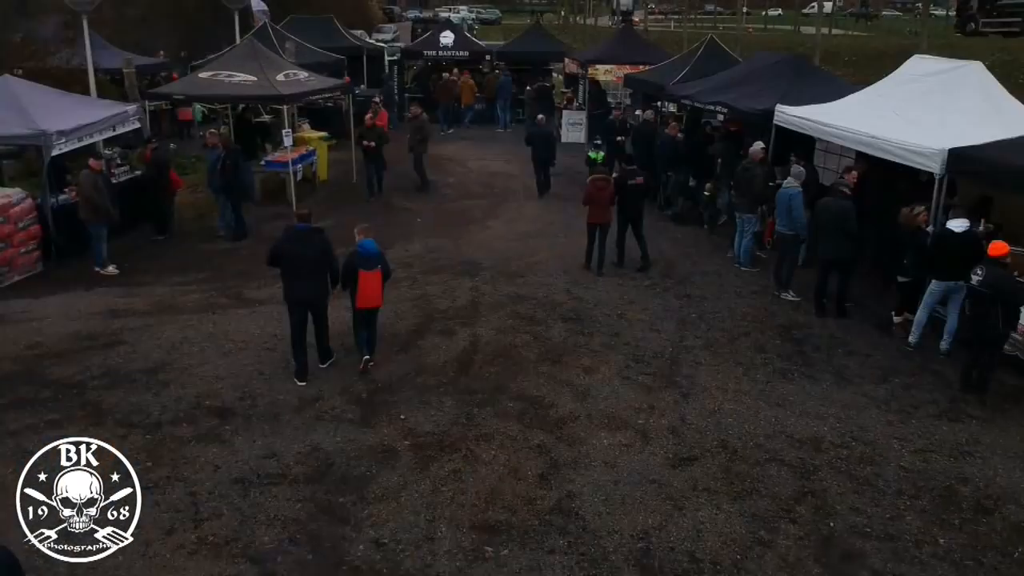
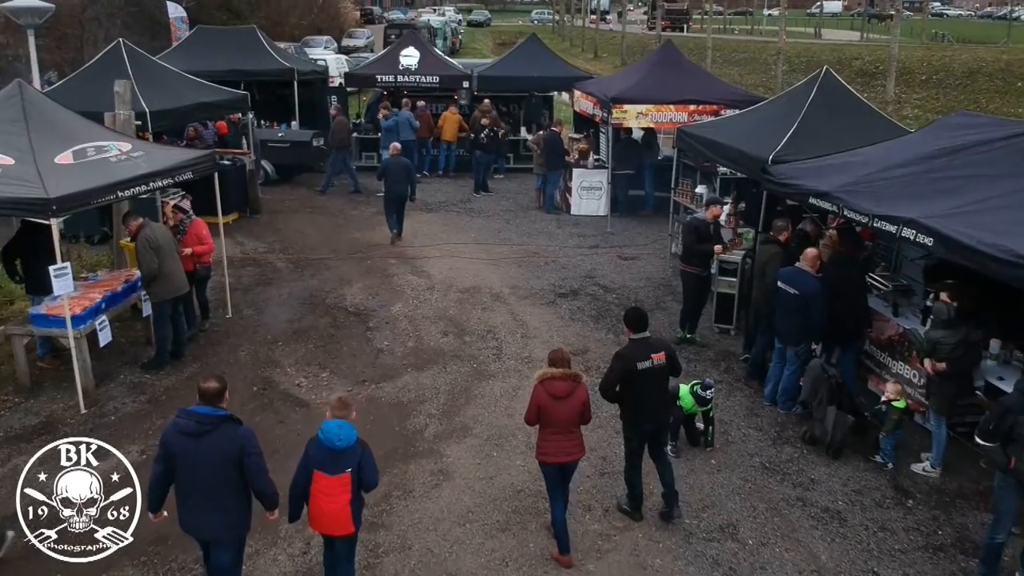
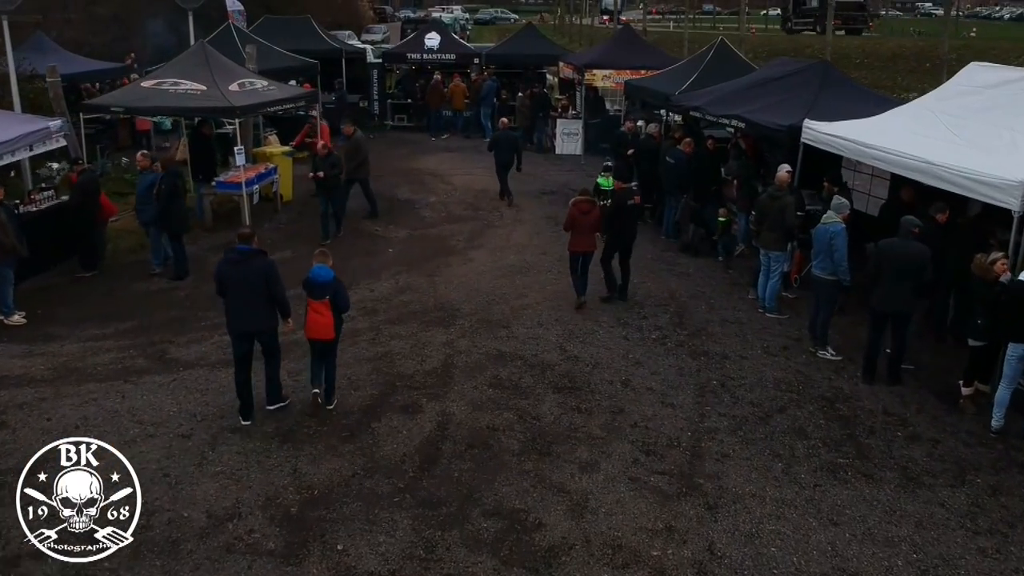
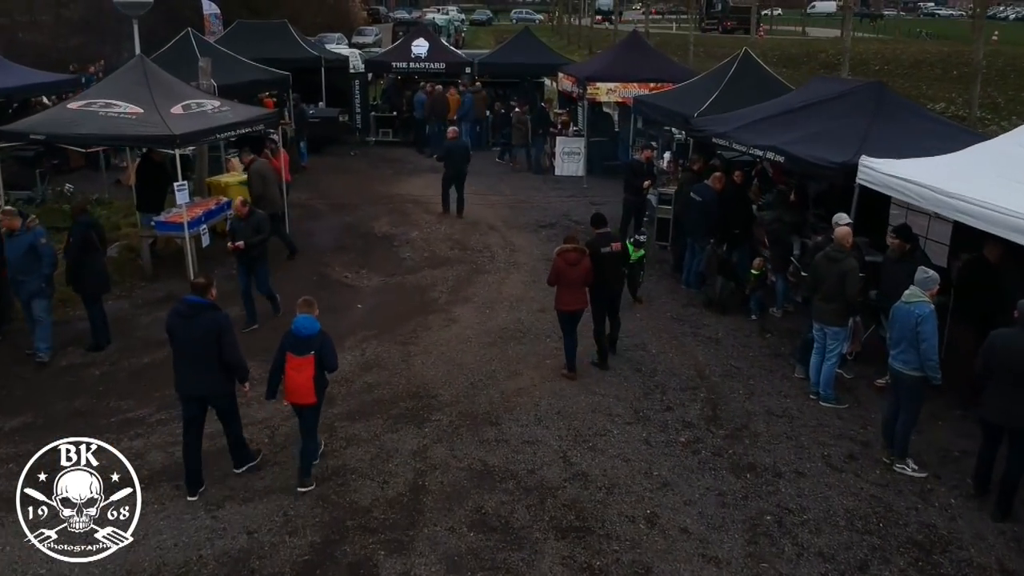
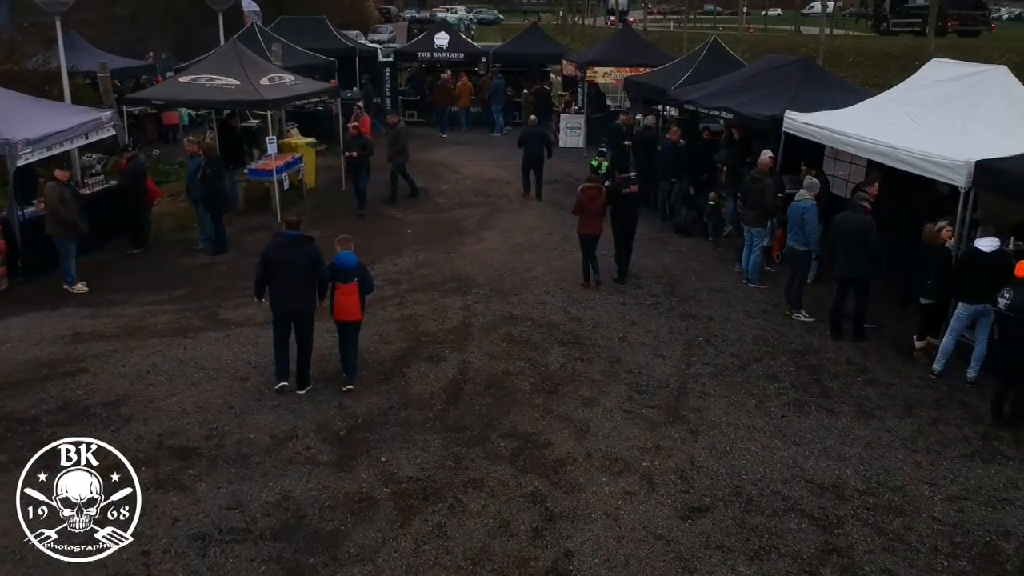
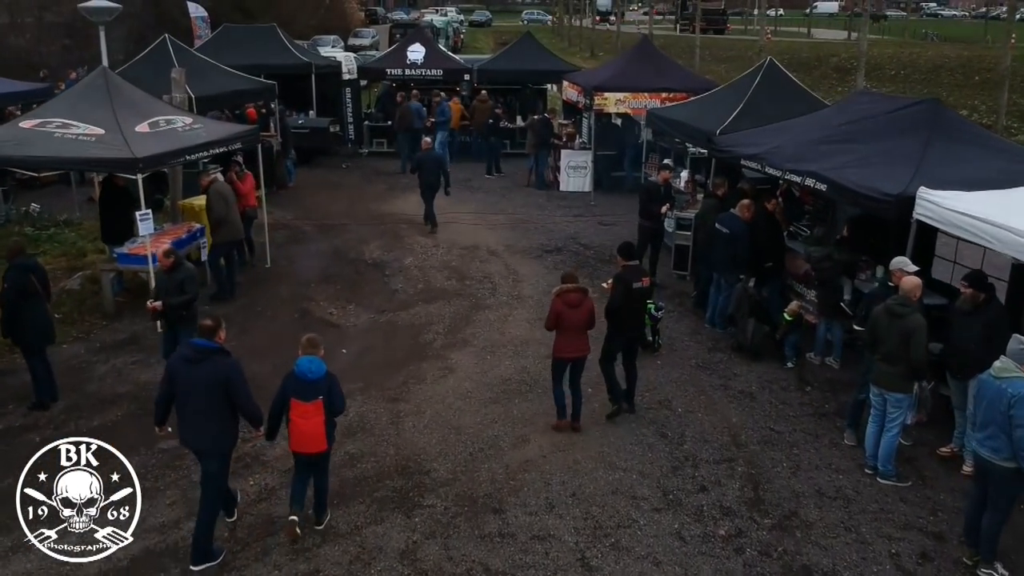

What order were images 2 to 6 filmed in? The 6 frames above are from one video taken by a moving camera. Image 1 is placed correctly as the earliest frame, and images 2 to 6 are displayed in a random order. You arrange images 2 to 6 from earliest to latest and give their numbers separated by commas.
5, 3, 4, 6, 2
